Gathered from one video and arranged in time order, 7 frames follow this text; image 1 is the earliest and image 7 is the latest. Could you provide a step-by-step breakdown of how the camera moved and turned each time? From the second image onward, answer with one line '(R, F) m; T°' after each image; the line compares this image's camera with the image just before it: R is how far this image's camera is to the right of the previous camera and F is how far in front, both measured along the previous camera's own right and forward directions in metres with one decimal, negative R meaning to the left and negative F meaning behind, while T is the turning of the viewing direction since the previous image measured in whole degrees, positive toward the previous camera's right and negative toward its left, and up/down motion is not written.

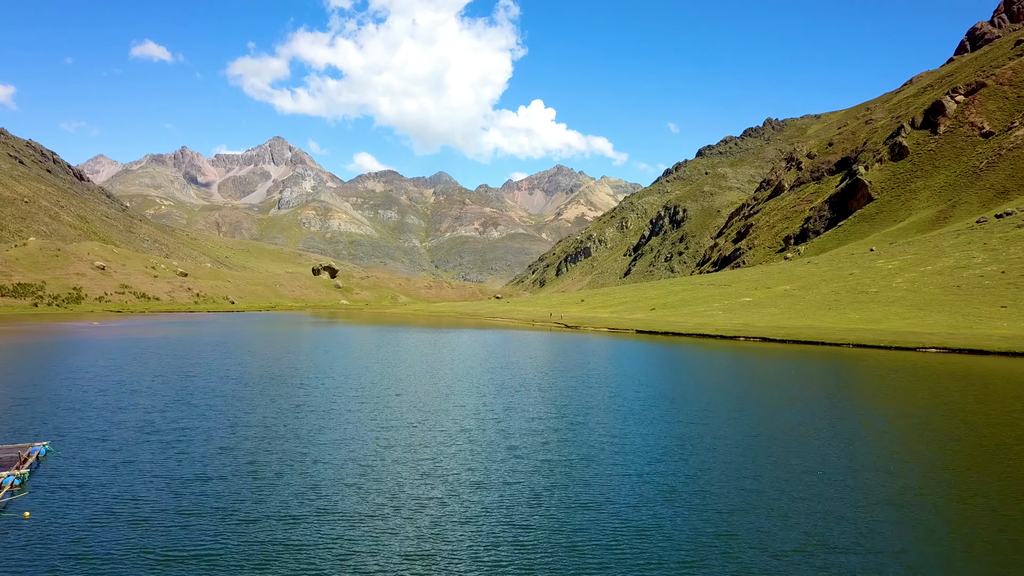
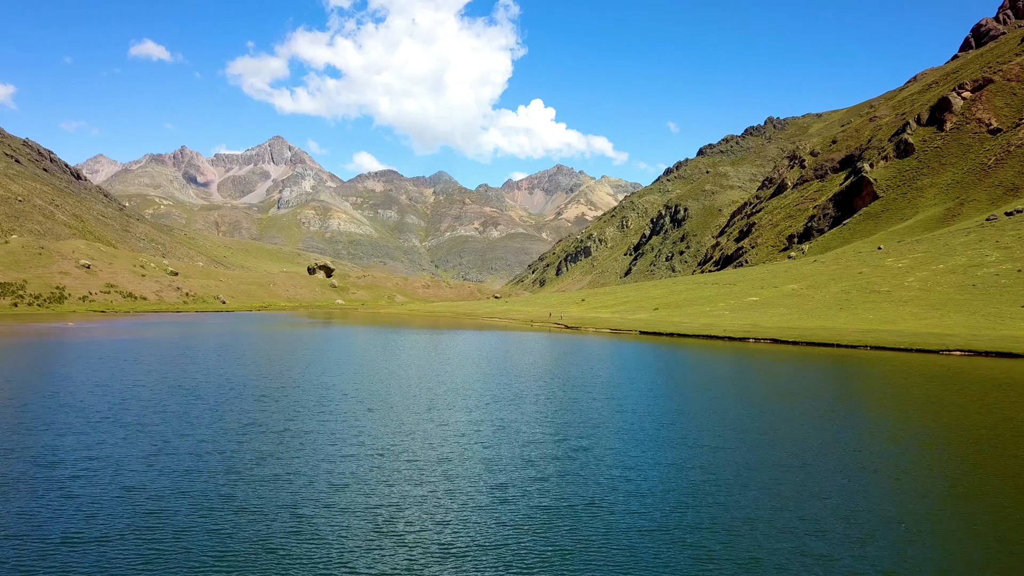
(+0.3, +3.7) m; 0°
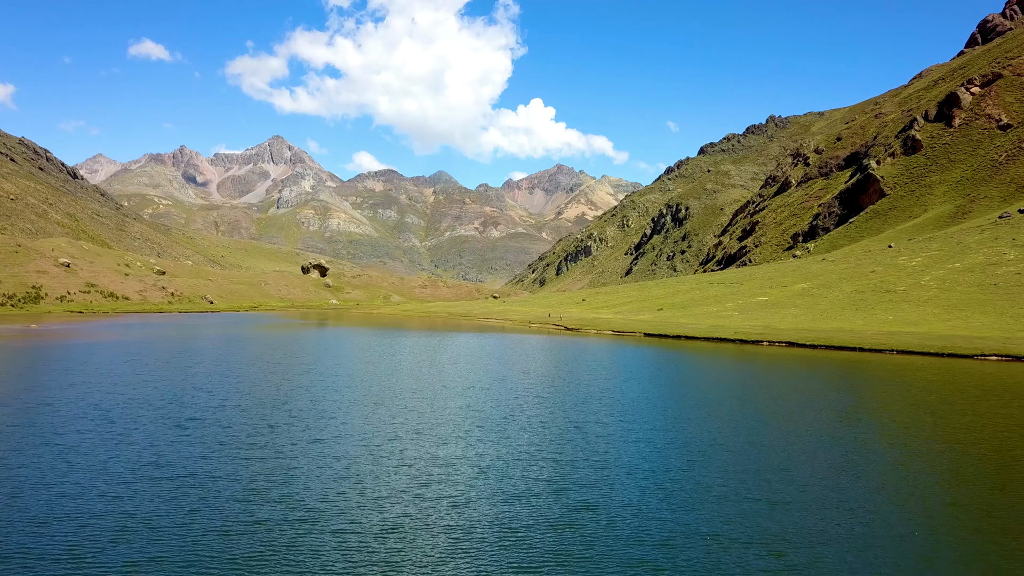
(+0.4, +4.7) m; 0°
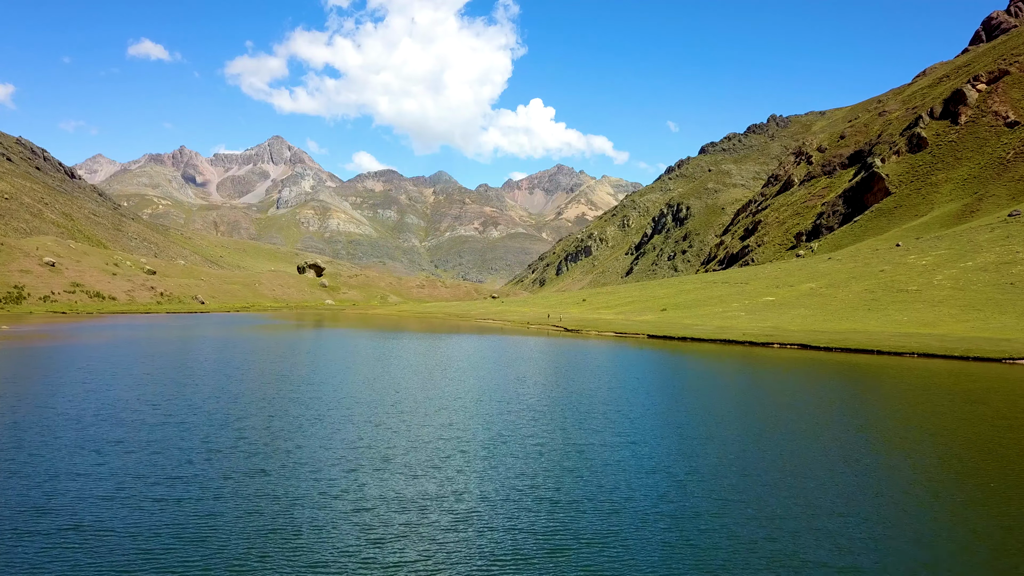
(+0.3, +3.3) m; 0°
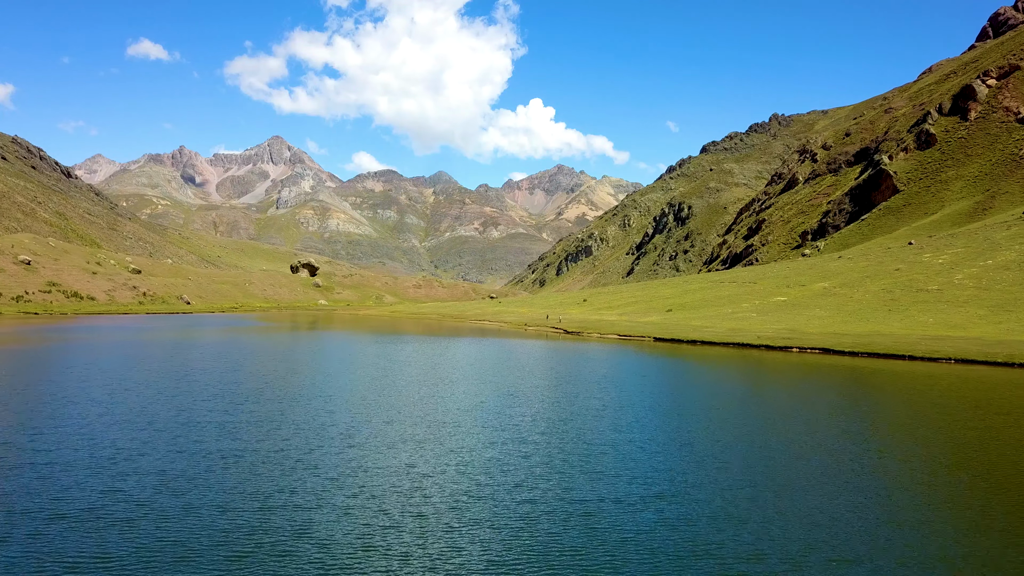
(+0.4, +4.9) m; 0°
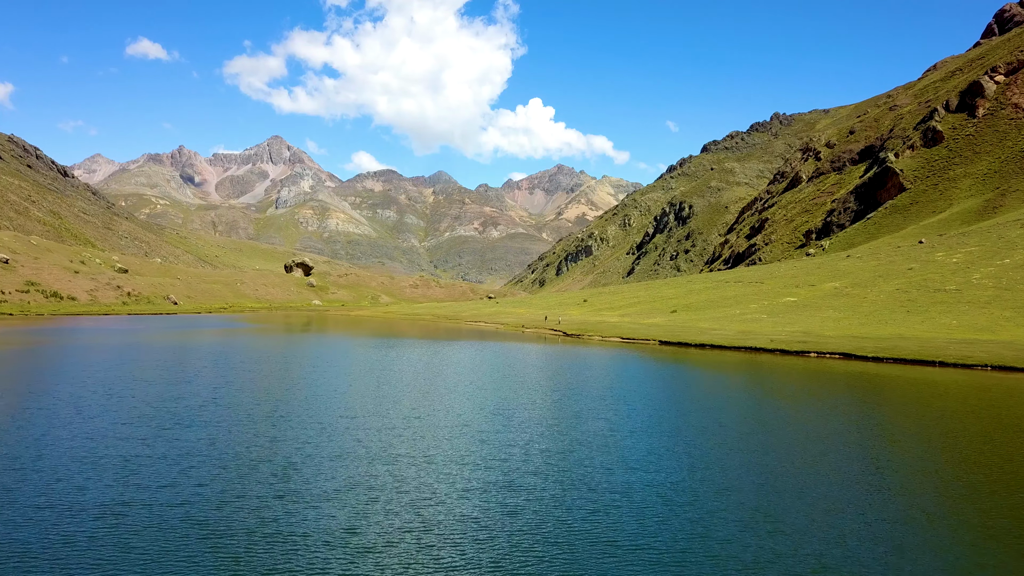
(+0.4, +4.0) m; 0°
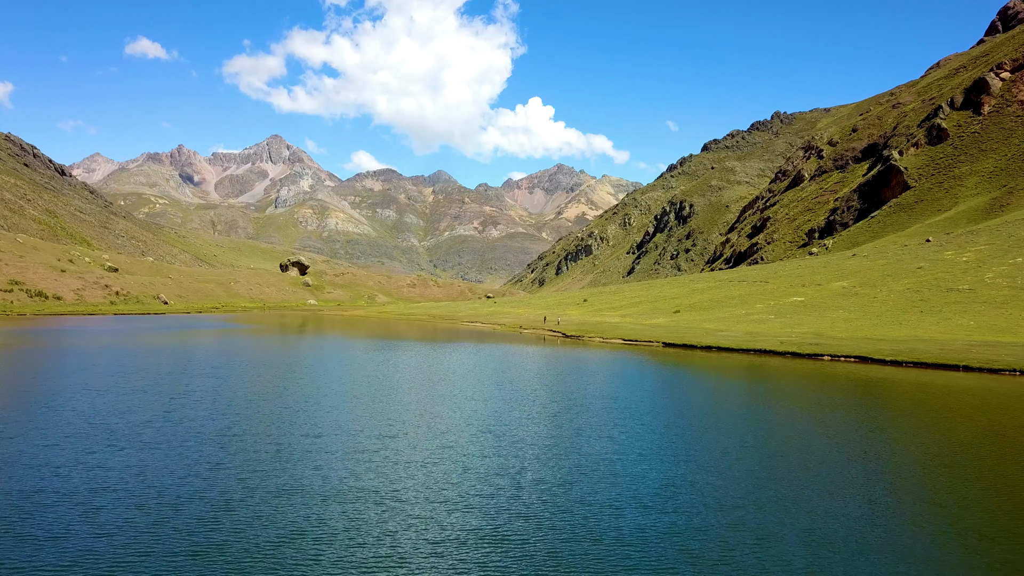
(+0.3, +2.7) m; 0°
